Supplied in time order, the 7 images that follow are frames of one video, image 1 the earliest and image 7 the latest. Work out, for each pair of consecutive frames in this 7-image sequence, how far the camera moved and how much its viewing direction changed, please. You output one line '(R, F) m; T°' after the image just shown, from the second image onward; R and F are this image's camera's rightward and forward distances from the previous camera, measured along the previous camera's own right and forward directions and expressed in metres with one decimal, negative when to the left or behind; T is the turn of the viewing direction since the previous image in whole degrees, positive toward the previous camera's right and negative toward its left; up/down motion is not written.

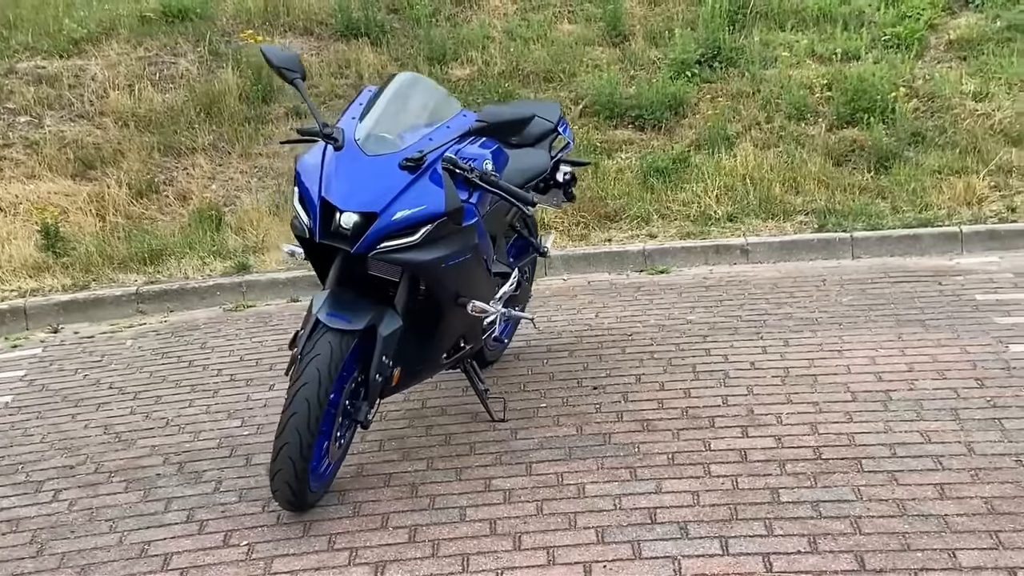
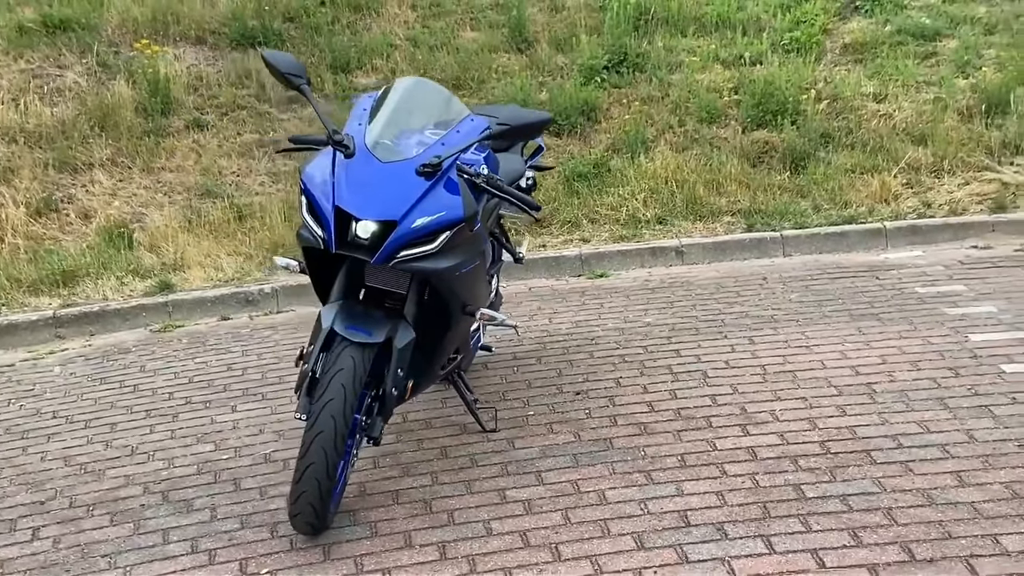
(-0.5, +0.1) m; +7°
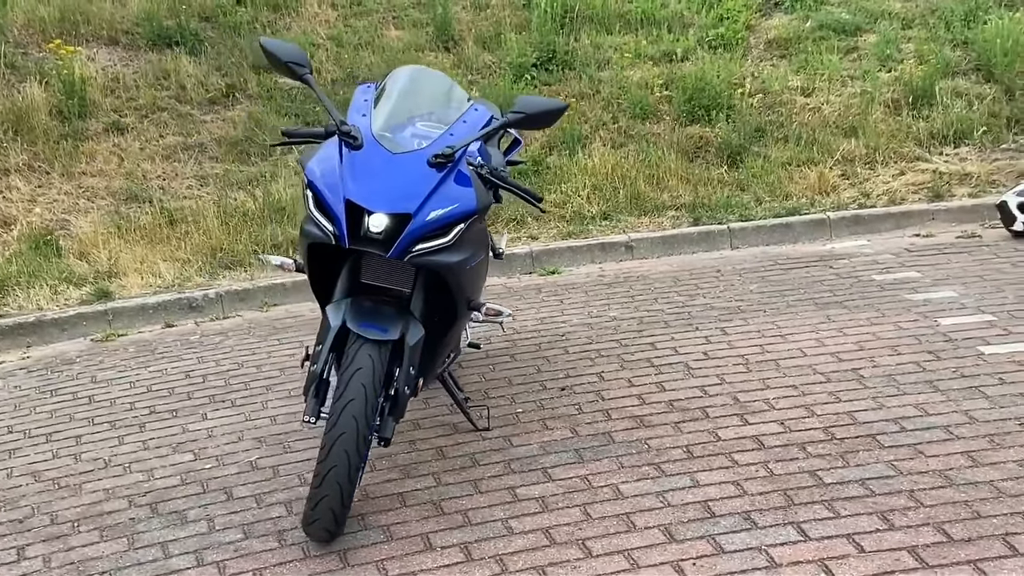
(-0.4, +0.1) m; +5°
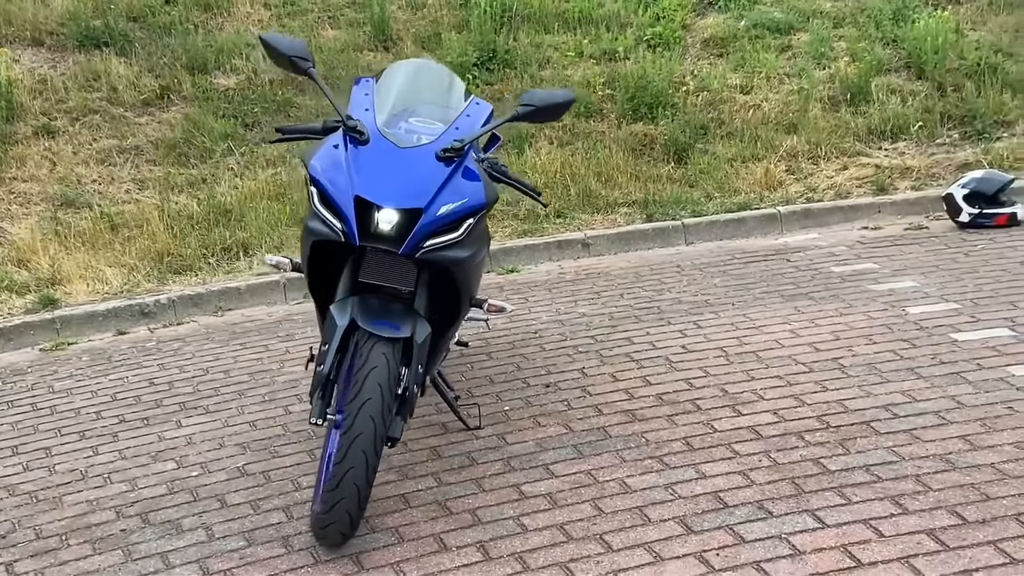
(-0.3, 0.0) m; +4°
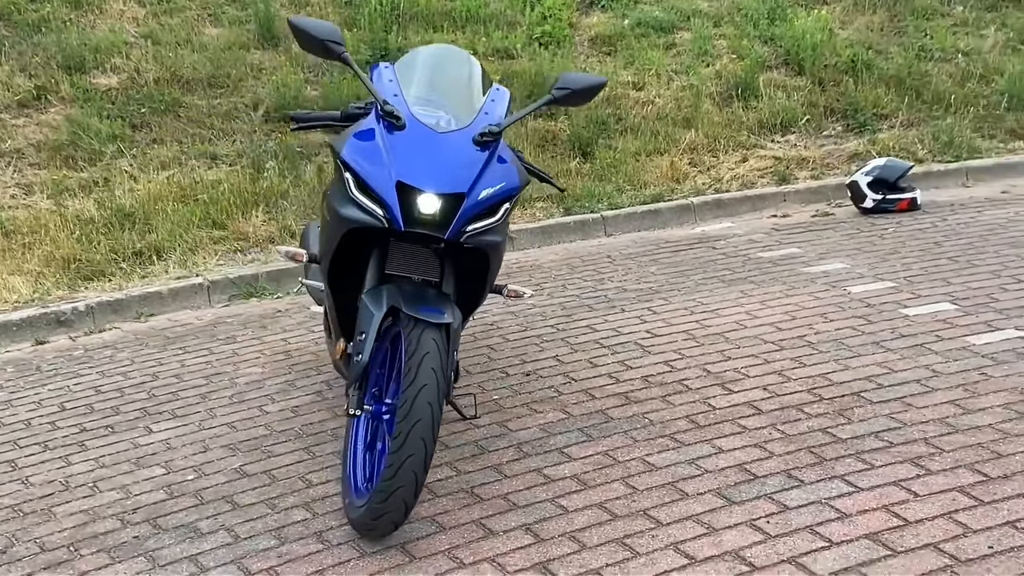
(-0.6, 0.0) m; +8°
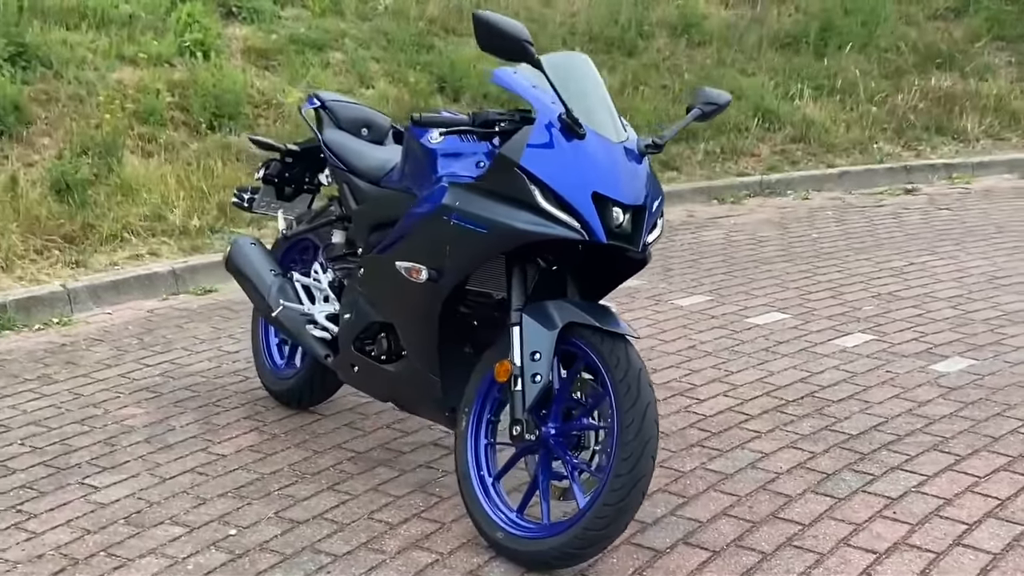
(-2.1, +0.6) m; +27°
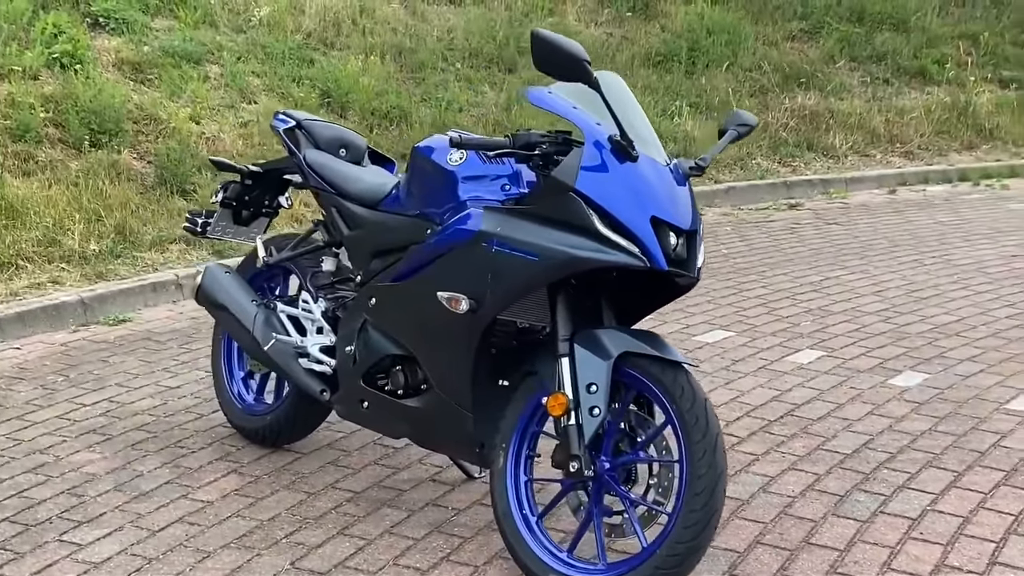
(-0.6, +0.2) m; +8°
